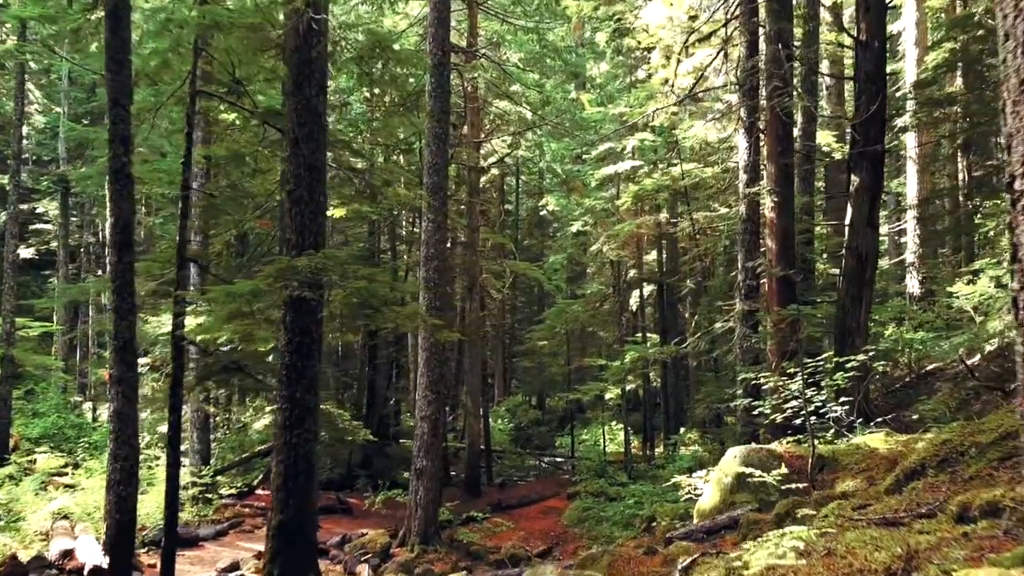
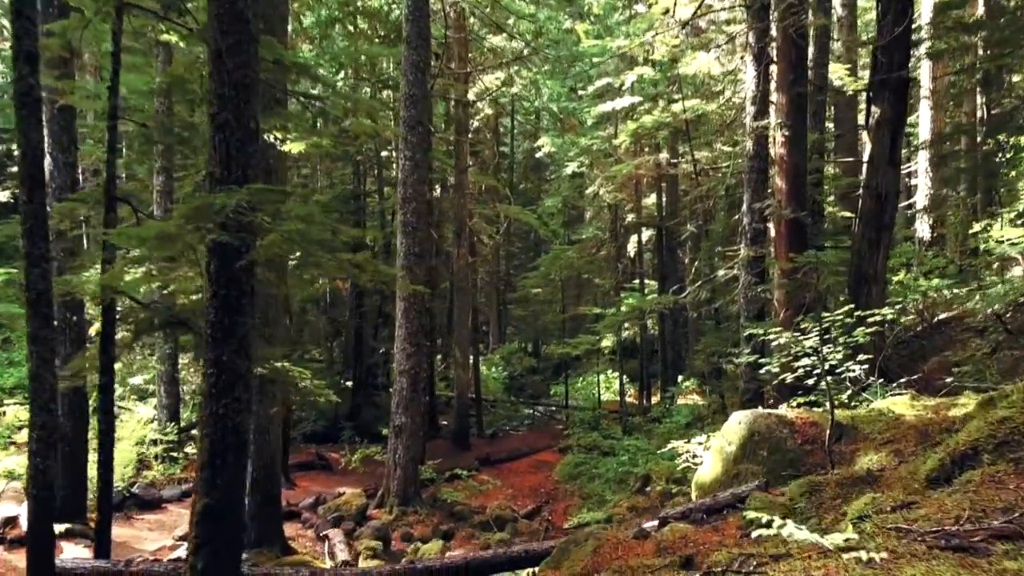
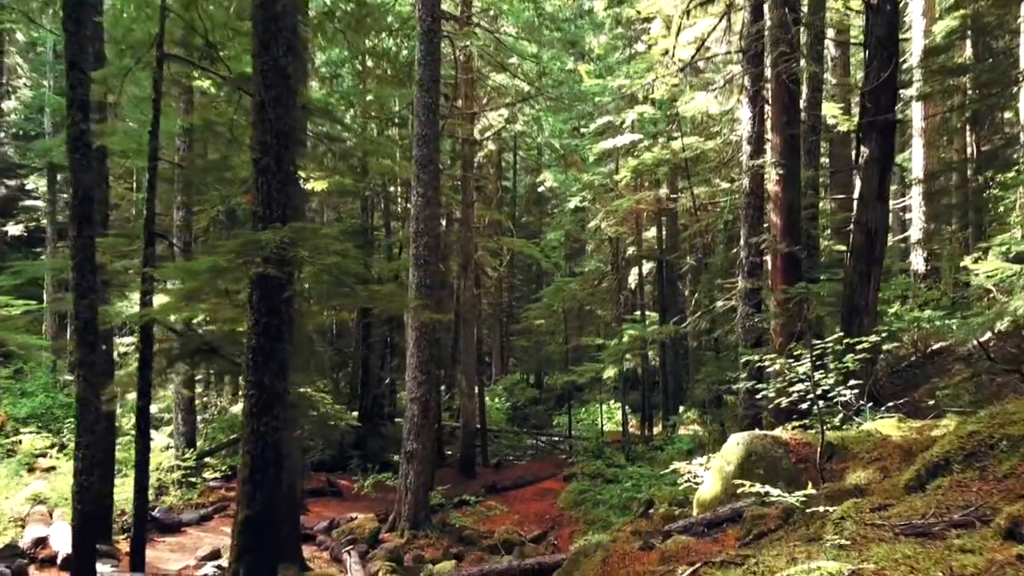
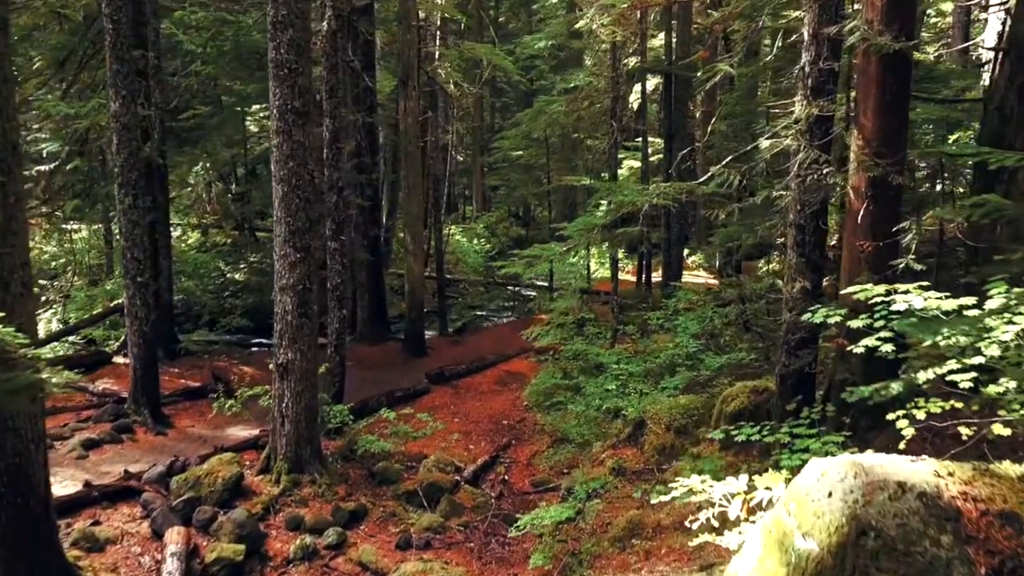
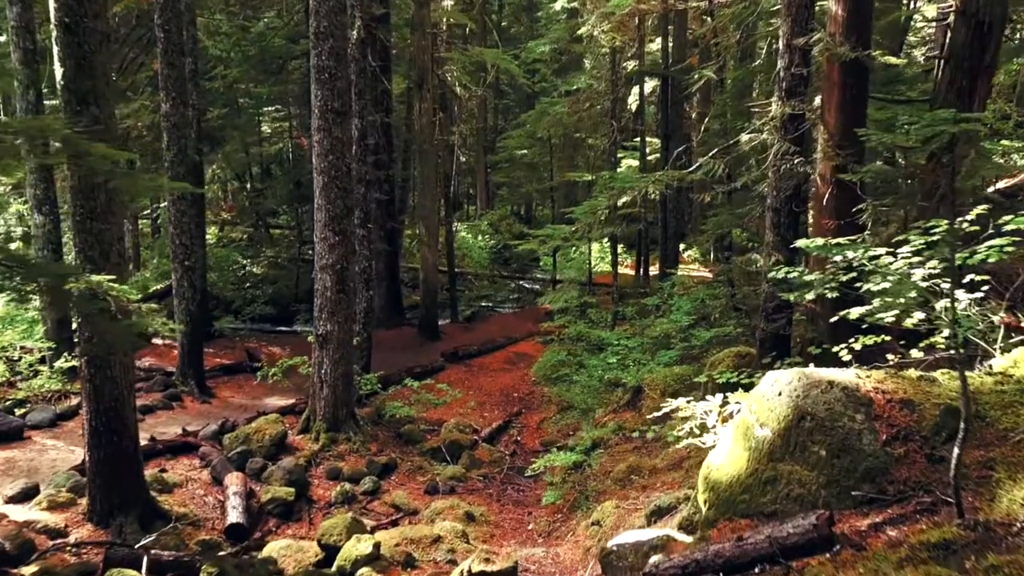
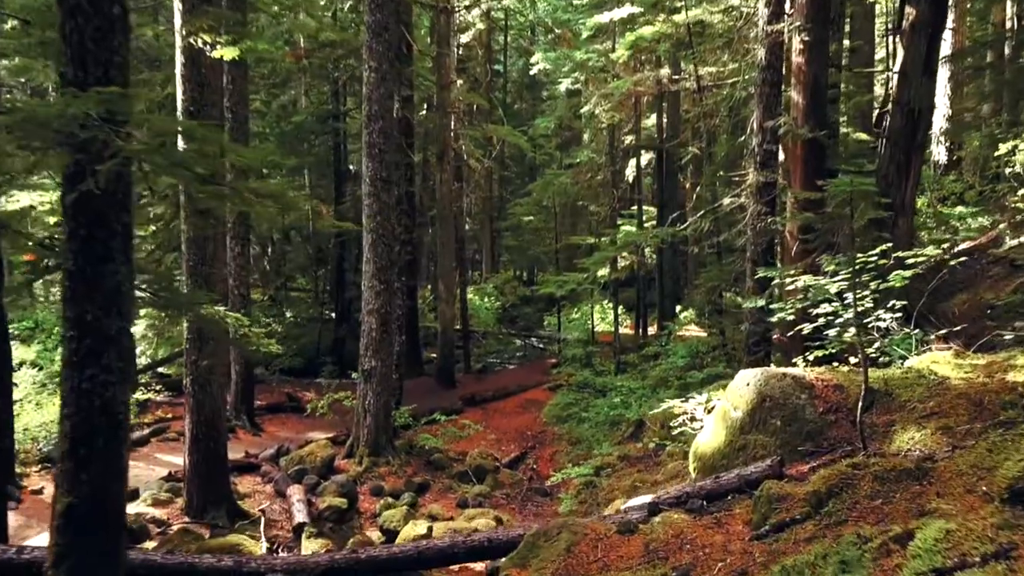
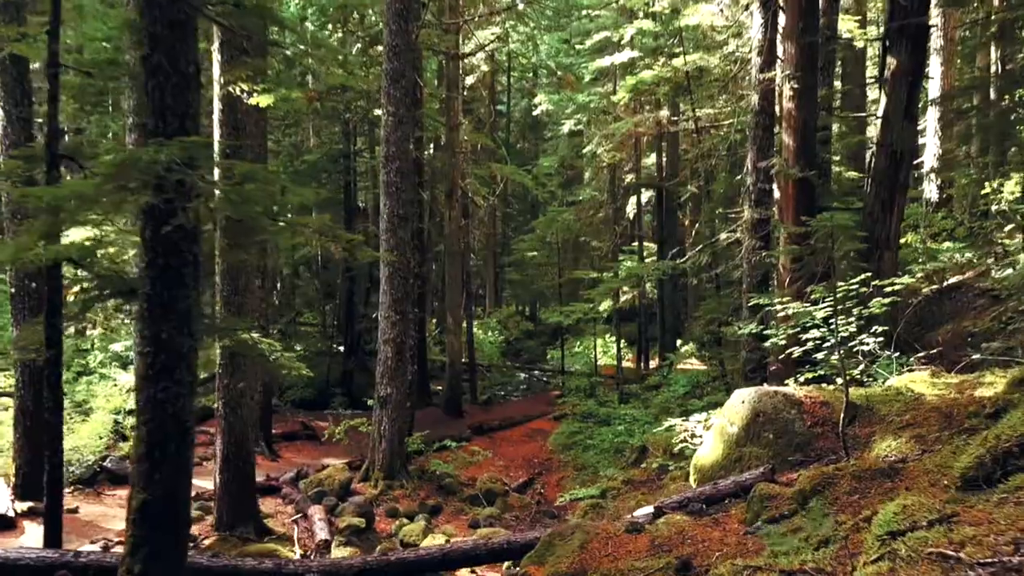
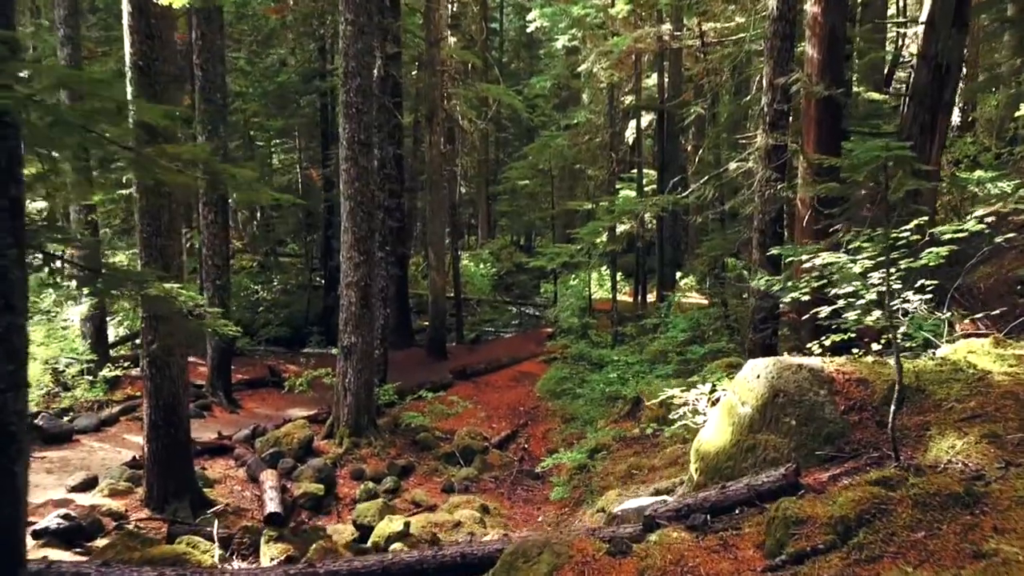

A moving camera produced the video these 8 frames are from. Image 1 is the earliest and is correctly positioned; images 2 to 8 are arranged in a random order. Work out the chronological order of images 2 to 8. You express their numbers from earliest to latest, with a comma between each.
3, 2, 7, 6, 8, 5, 4
